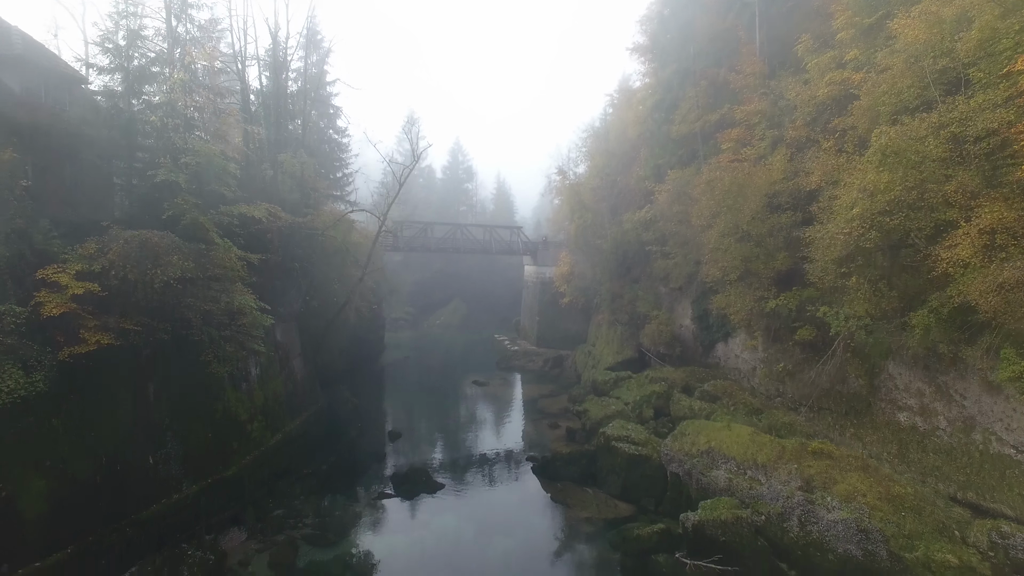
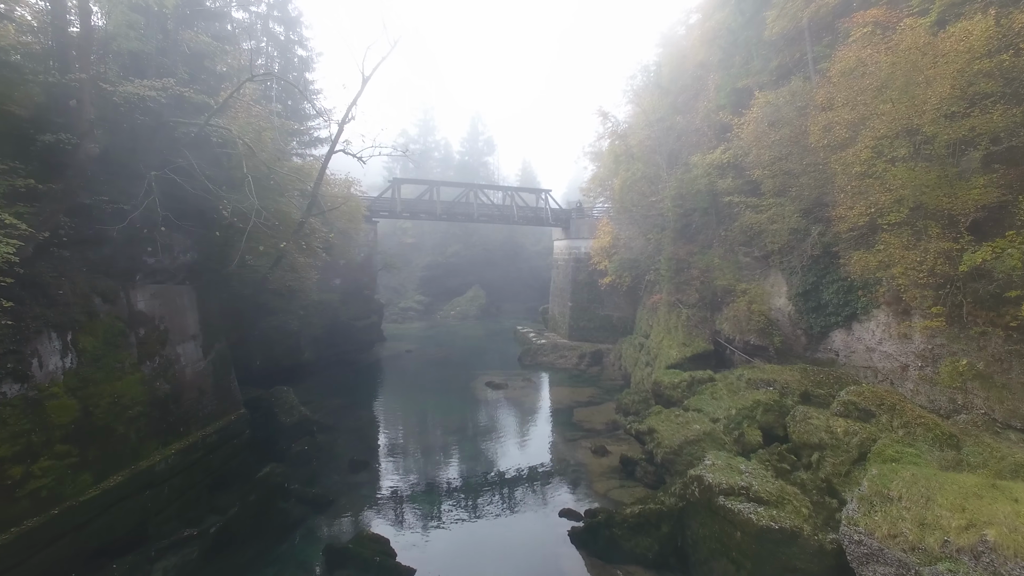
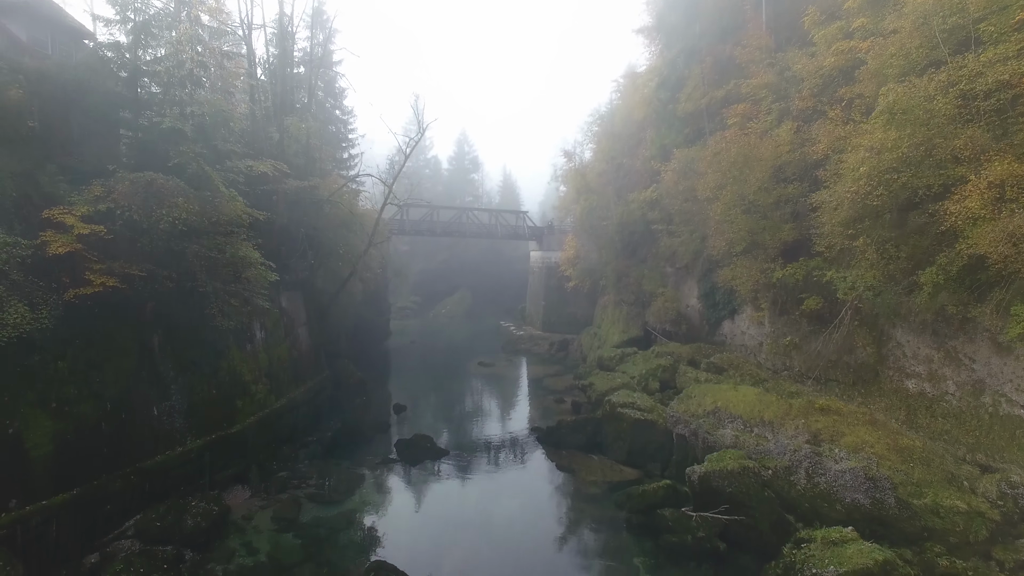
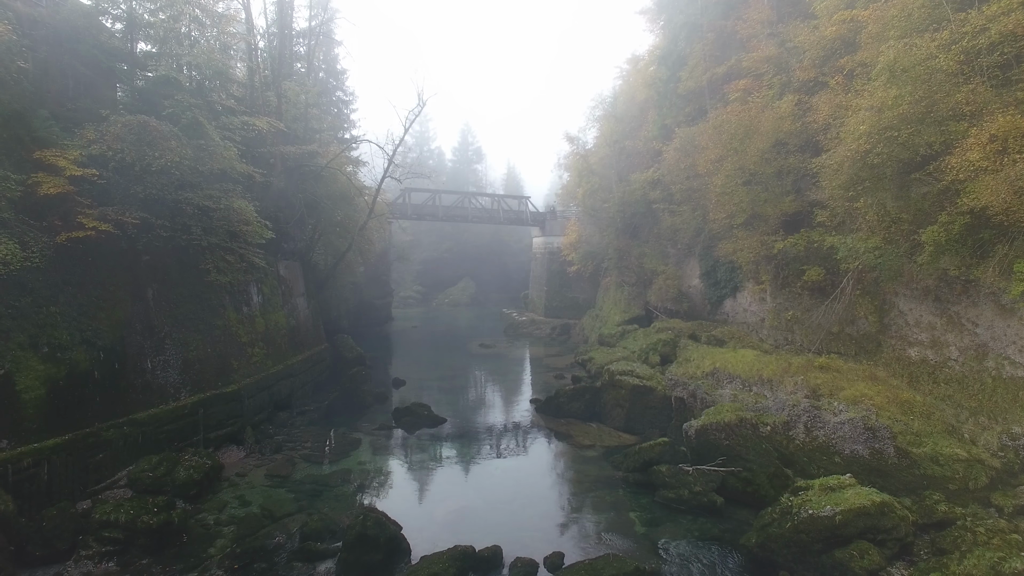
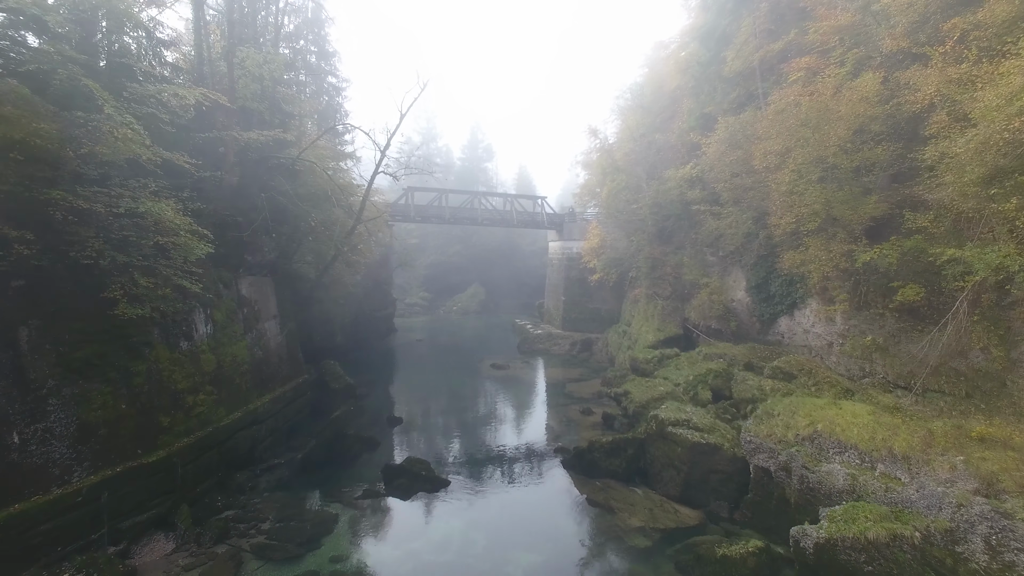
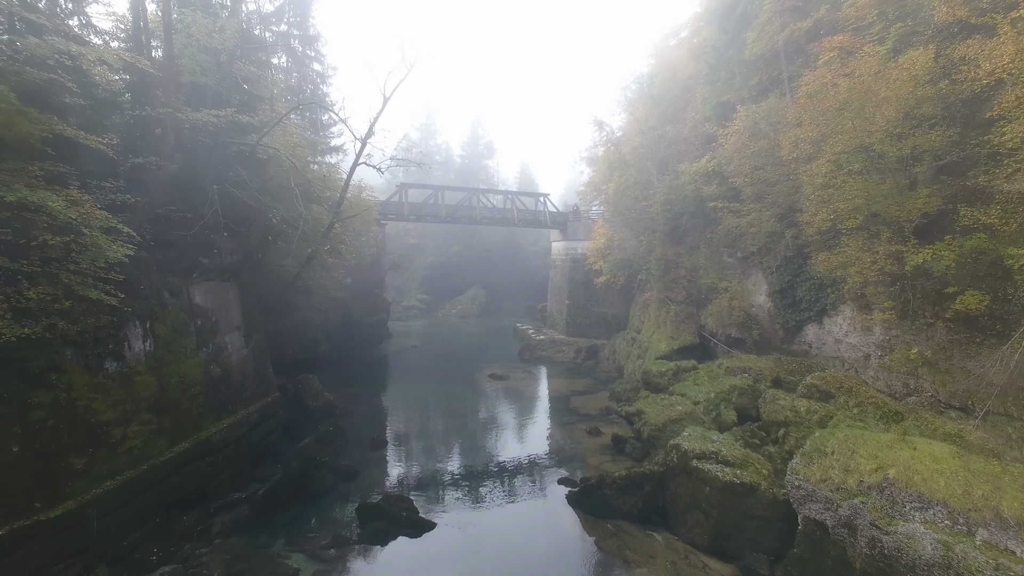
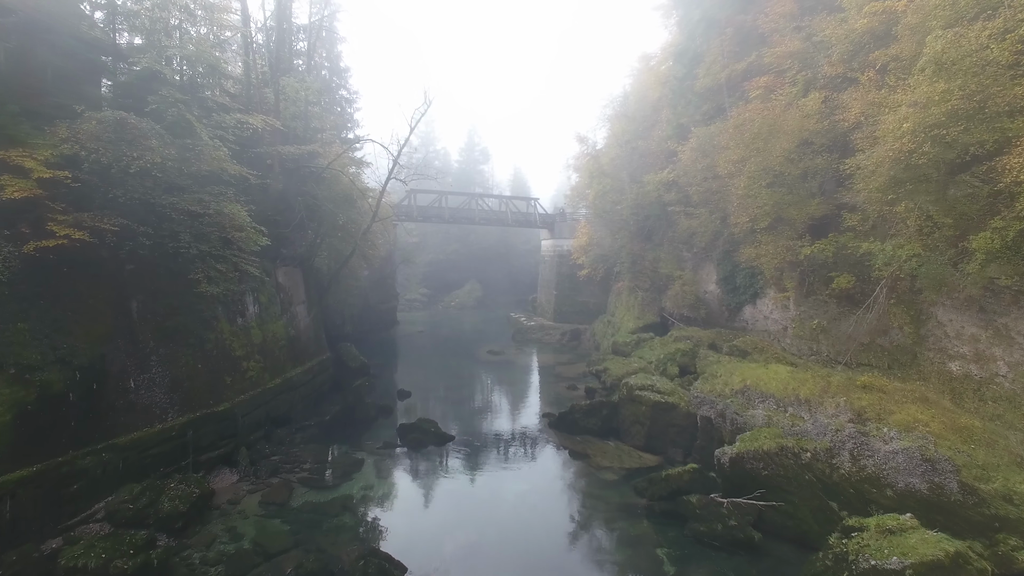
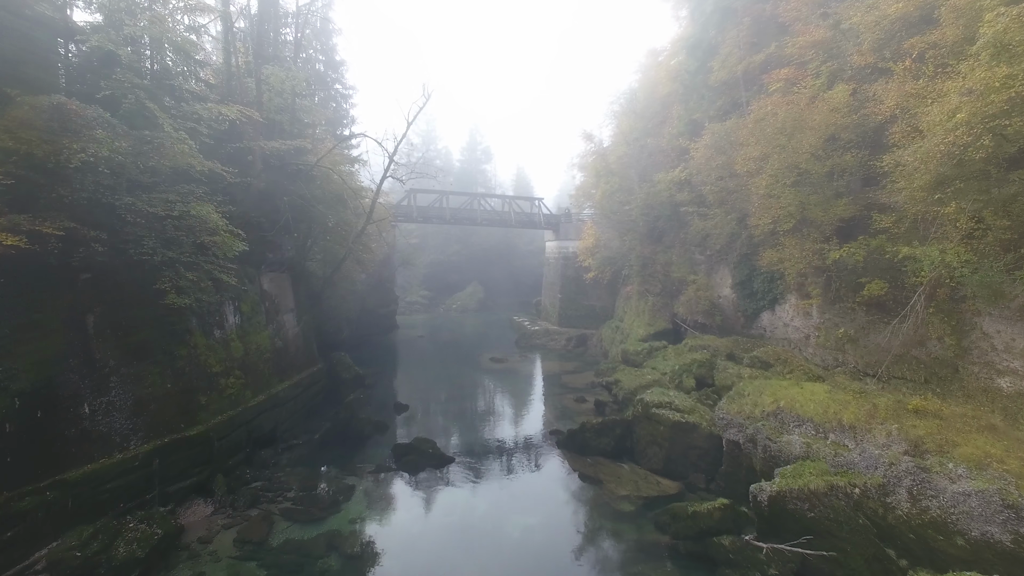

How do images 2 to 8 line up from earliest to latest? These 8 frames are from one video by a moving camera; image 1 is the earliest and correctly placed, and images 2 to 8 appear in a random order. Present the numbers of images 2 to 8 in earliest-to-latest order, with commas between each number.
3, 4, 7, 8, 5, 6, 2
